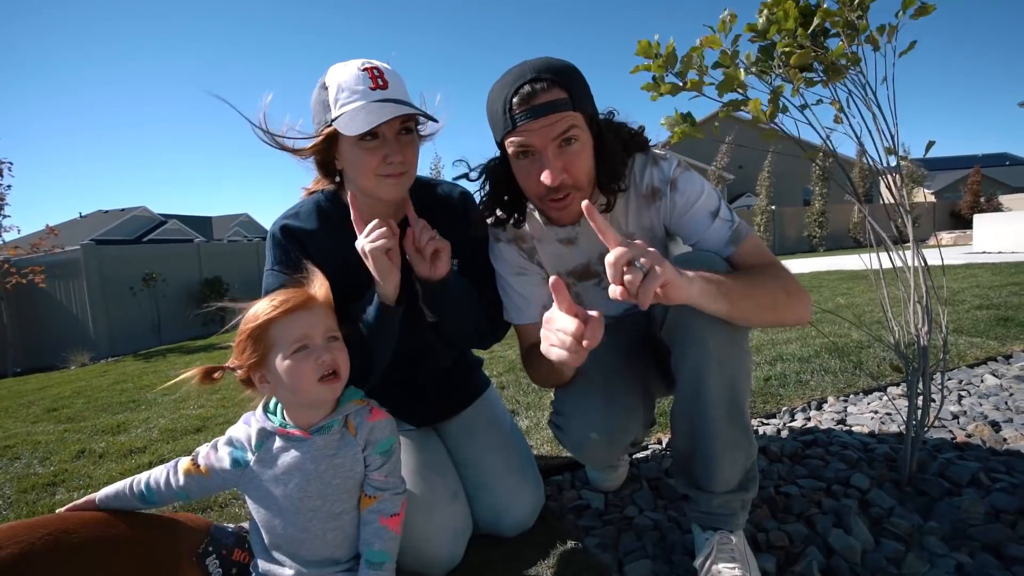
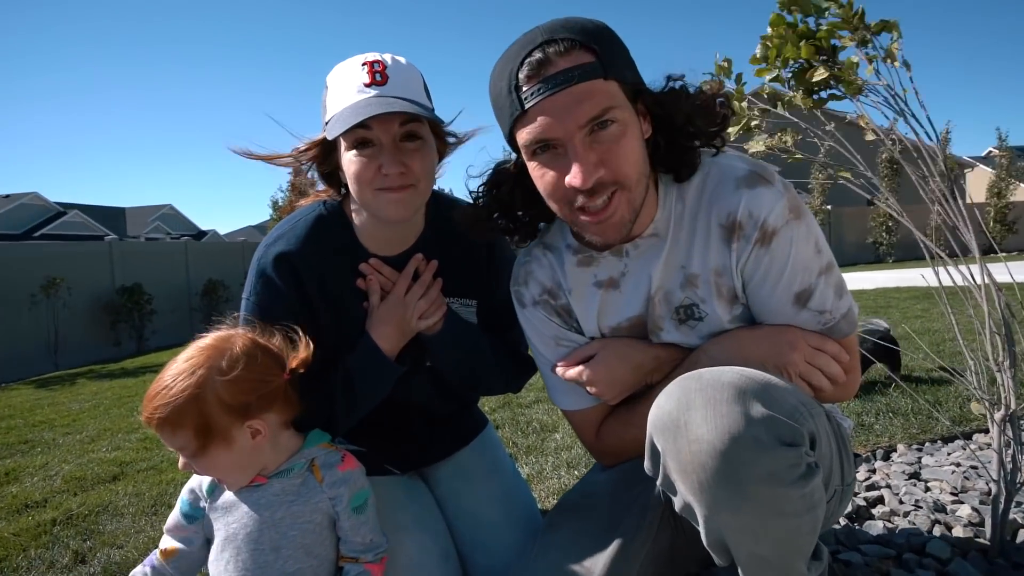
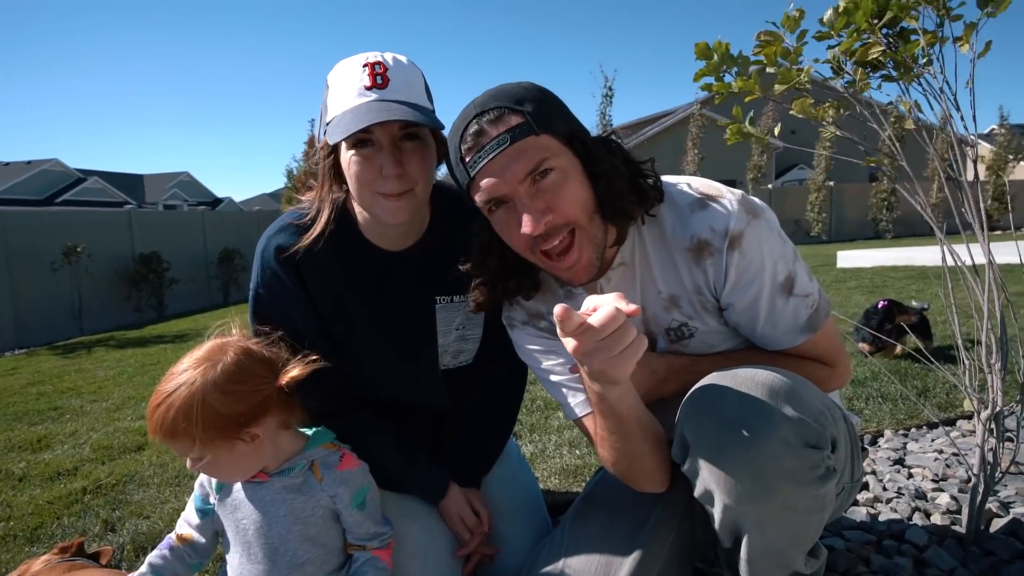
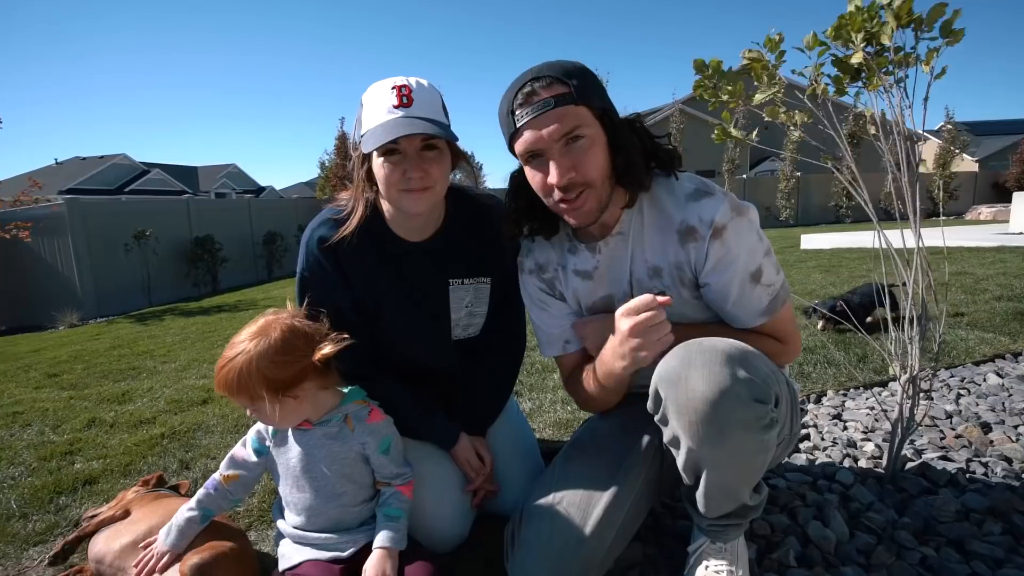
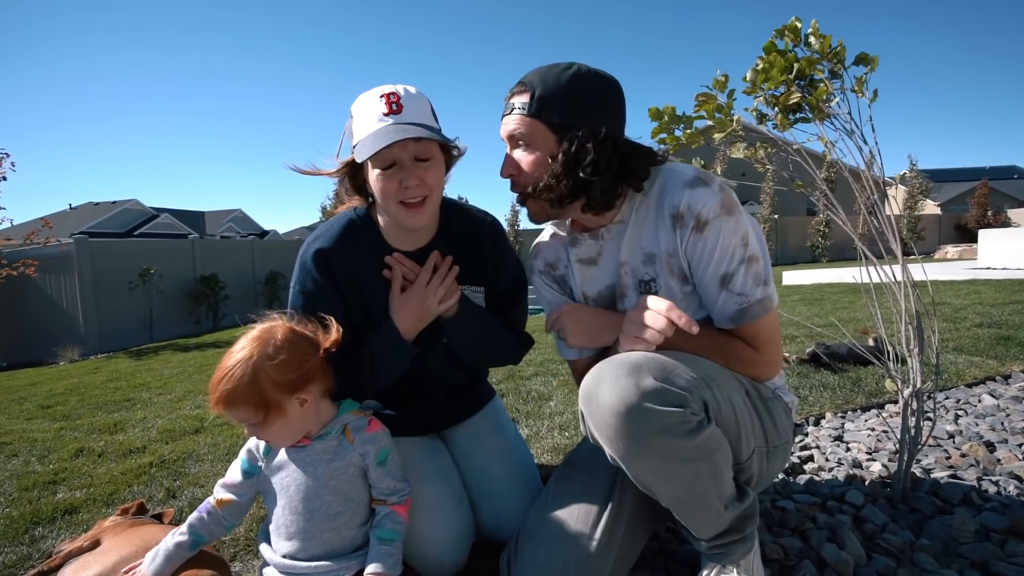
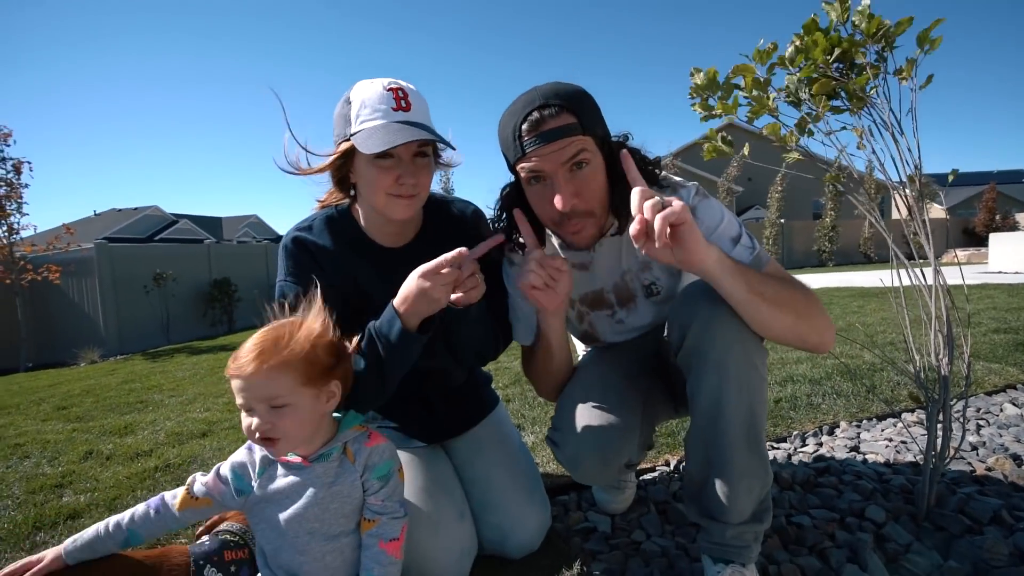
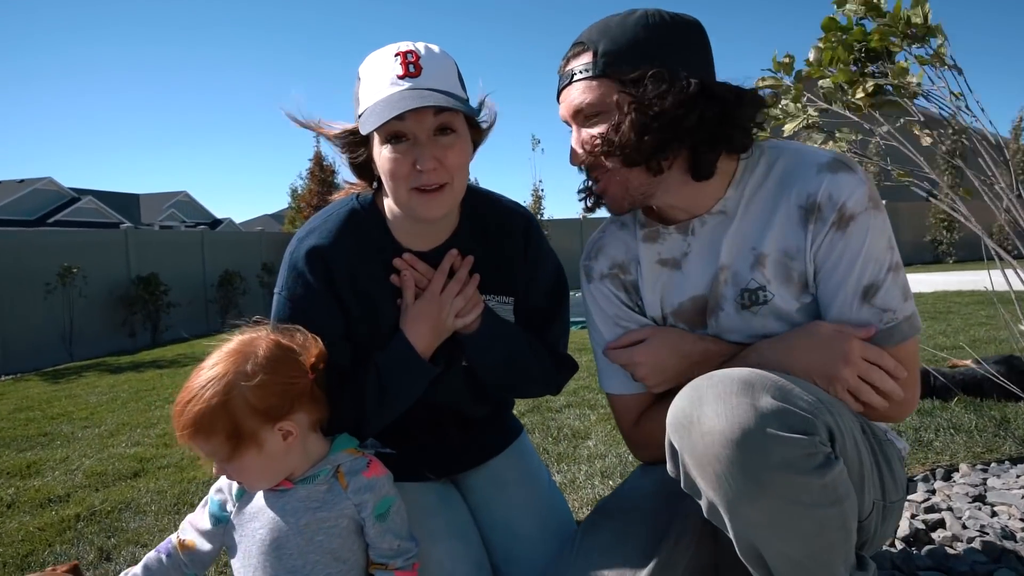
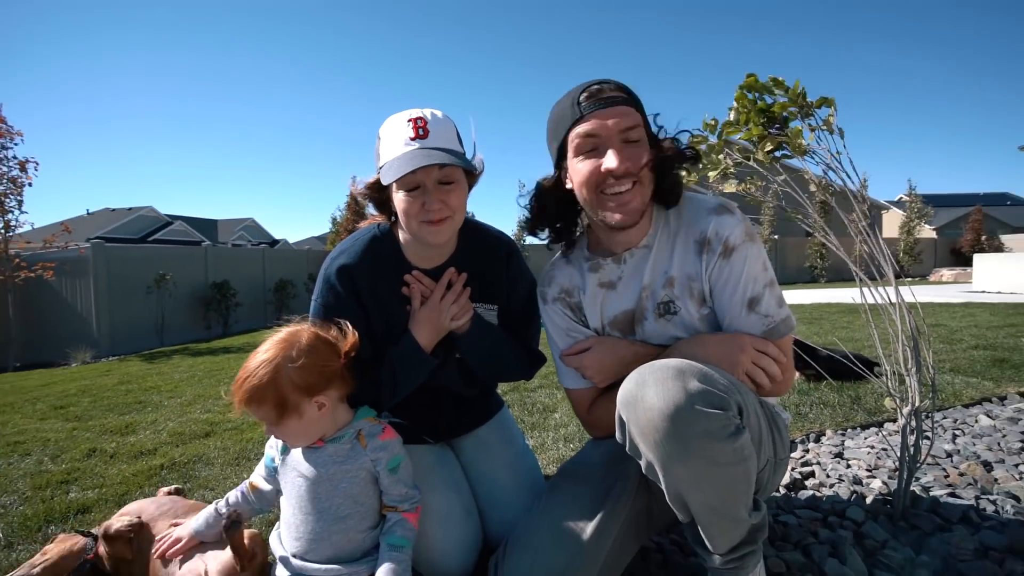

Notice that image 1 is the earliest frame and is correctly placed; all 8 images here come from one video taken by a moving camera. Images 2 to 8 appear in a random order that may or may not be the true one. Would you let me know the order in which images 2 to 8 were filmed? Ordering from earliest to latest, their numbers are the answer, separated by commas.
6, 4, 3, 5, 7, 8, 2
